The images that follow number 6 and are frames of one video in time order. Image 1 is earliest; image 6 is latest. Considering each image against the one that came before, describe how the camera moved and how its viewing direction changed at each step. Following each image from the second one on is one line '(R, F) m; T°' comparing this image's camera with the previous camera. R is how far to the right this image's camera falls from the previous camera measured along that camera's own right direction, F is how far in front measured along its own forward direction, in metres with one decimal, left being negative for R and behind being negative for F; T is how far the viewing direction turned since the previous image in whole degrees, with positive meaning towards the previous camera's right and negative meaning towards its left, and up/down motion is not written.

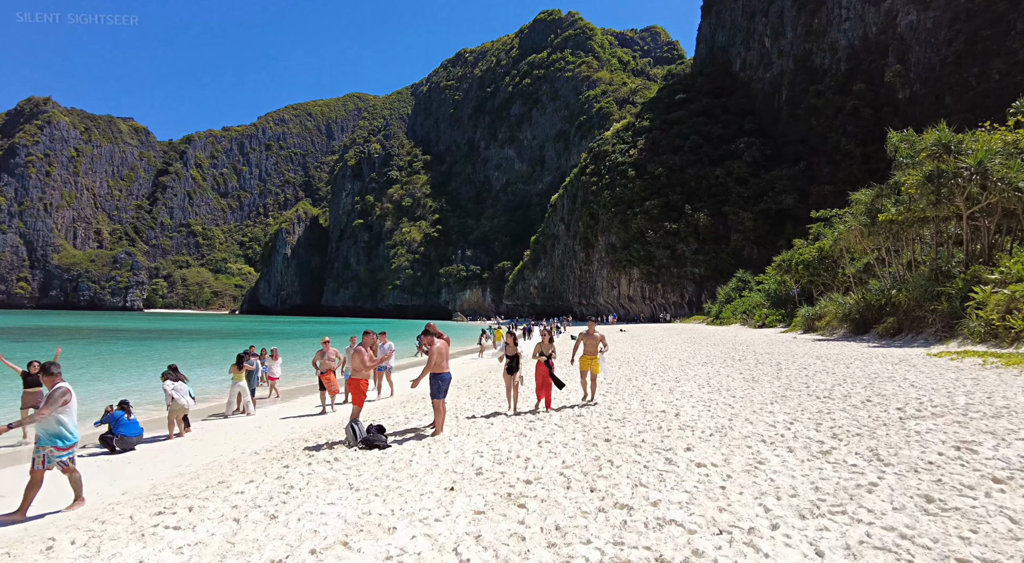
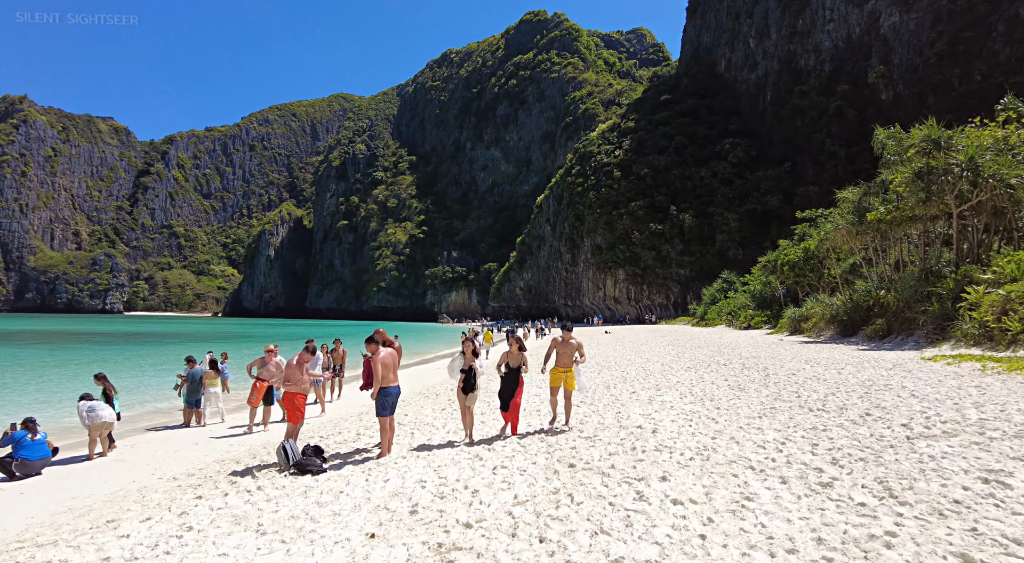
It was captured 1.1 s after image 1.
(+0.3, +0.8) m; +1°
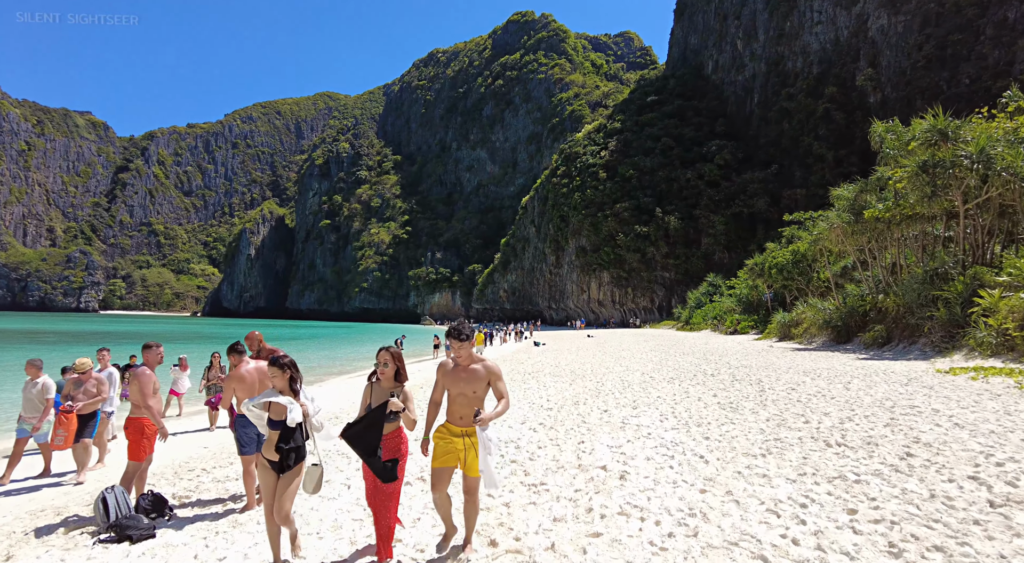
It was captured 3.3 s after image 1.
(+0.5, +1.6) m; +1°
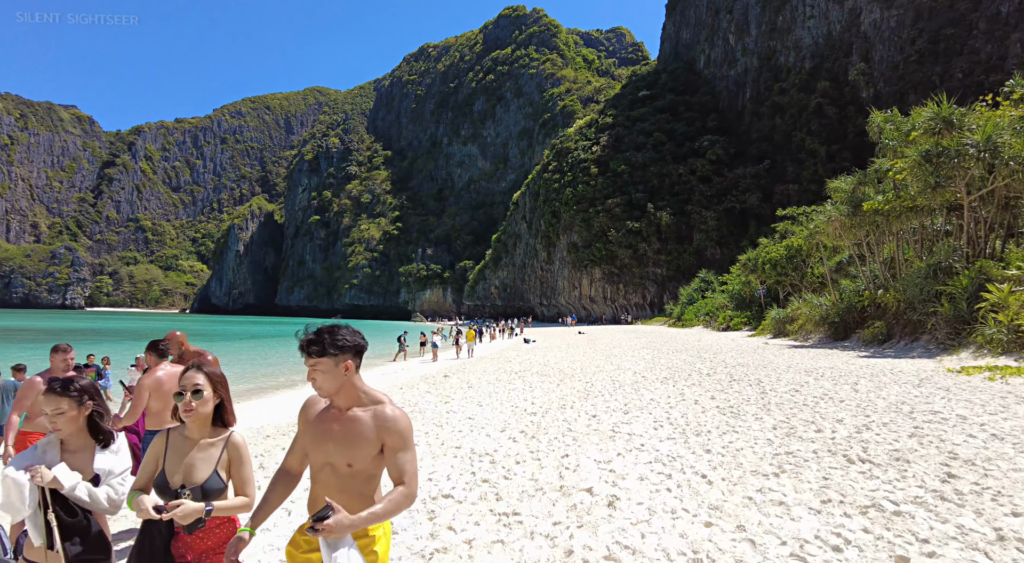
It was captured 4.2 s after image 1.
(+0.2, +0.7) m; +1°
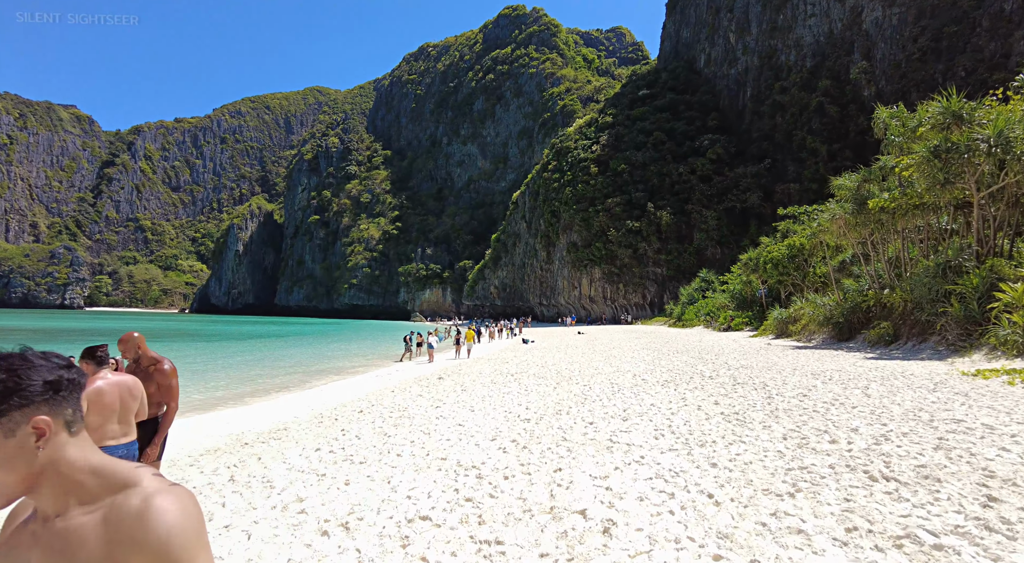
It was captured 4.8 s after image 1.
(+0.1, +0.4) m; 0°
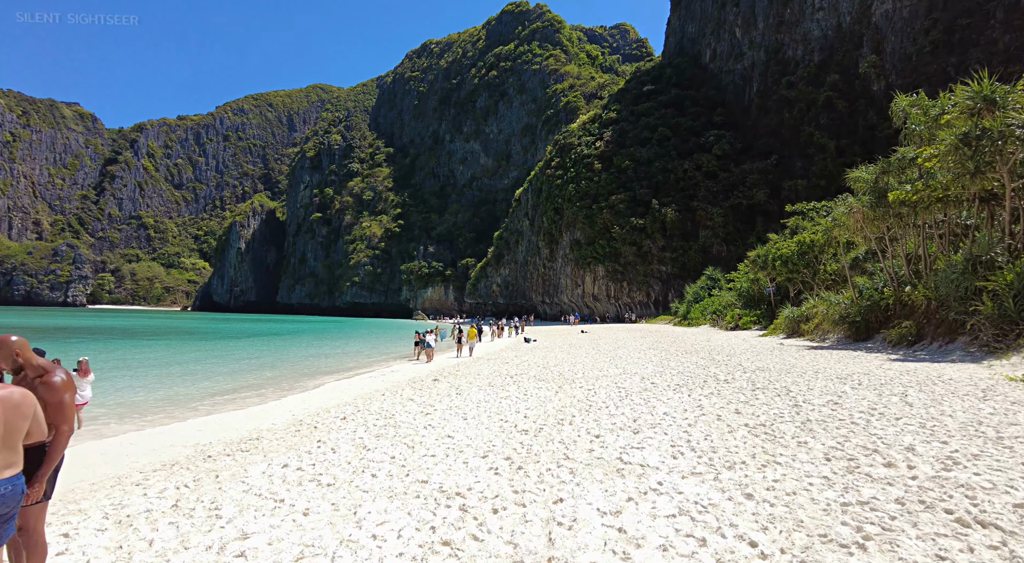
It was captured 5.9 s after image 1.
(+0.1, +0.9) m; 0°
